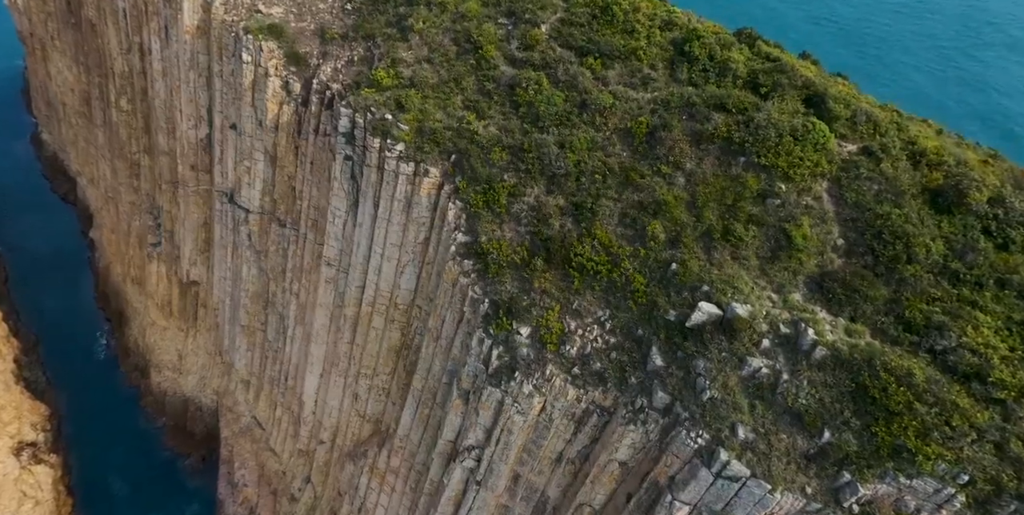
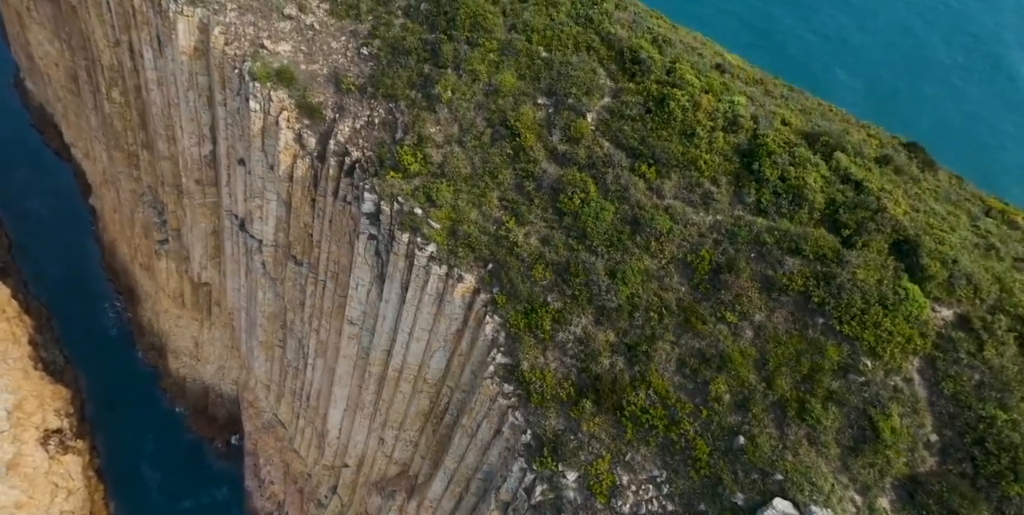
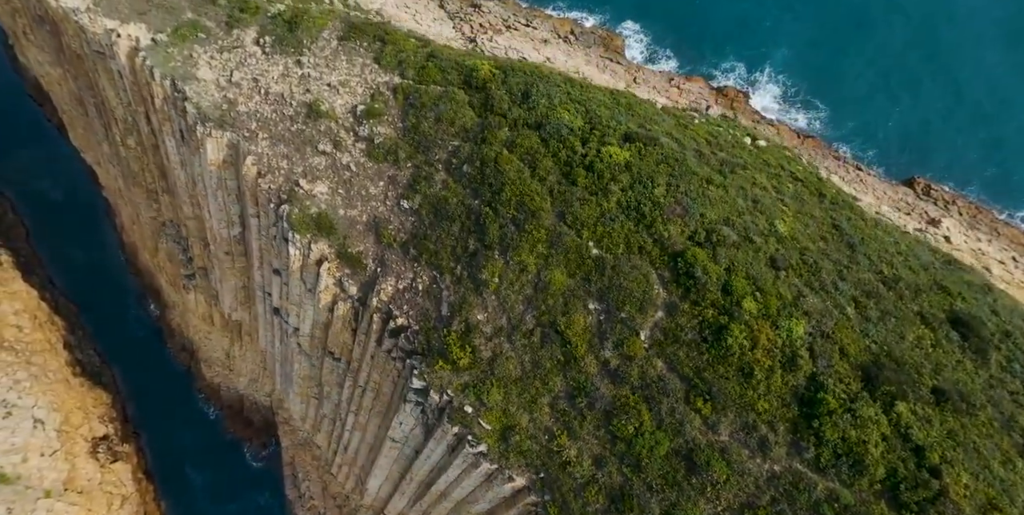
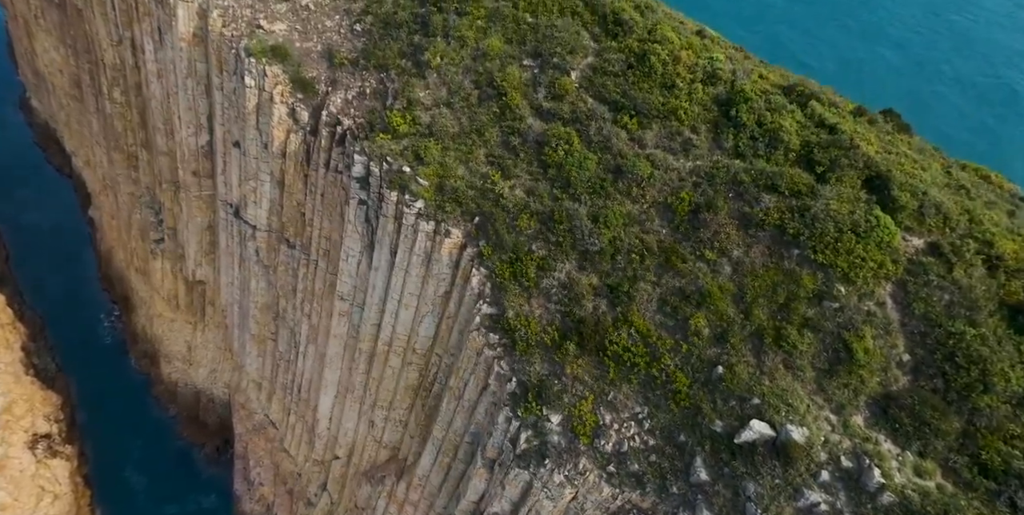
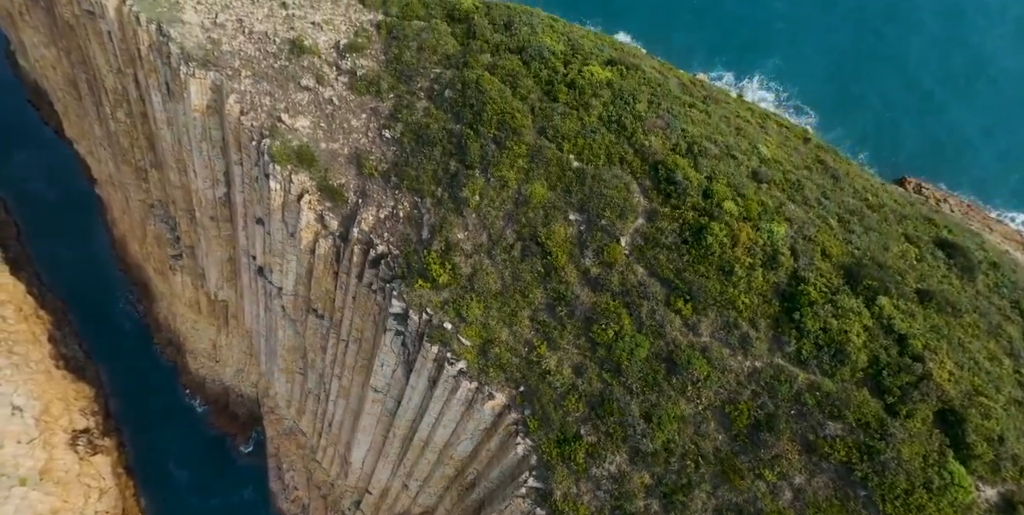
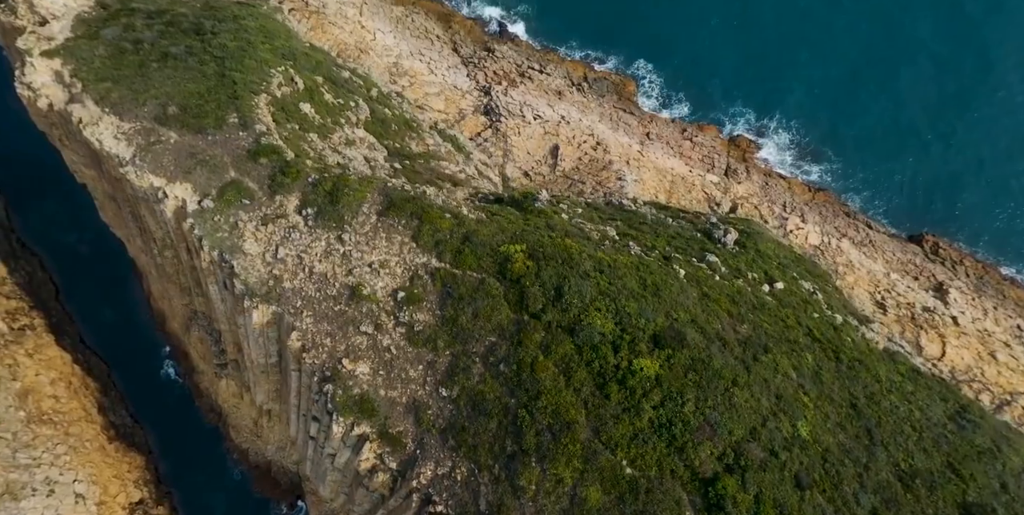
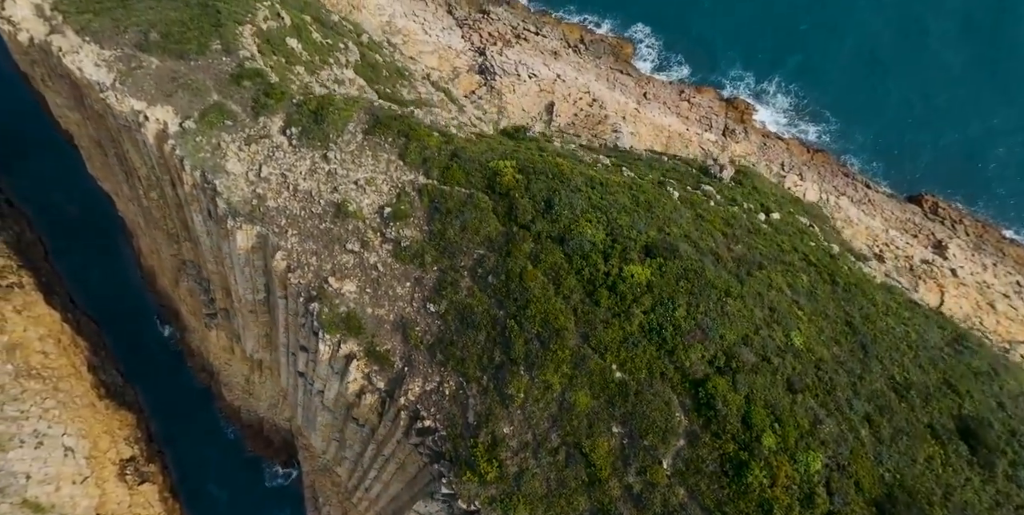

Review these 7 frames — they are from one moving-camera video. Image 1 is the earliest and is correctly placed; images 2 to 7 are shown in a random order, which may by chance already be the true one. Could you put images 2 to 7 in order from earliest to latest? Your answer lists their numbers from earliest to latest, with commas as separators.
4, 2, 5, 3, 7, 6
